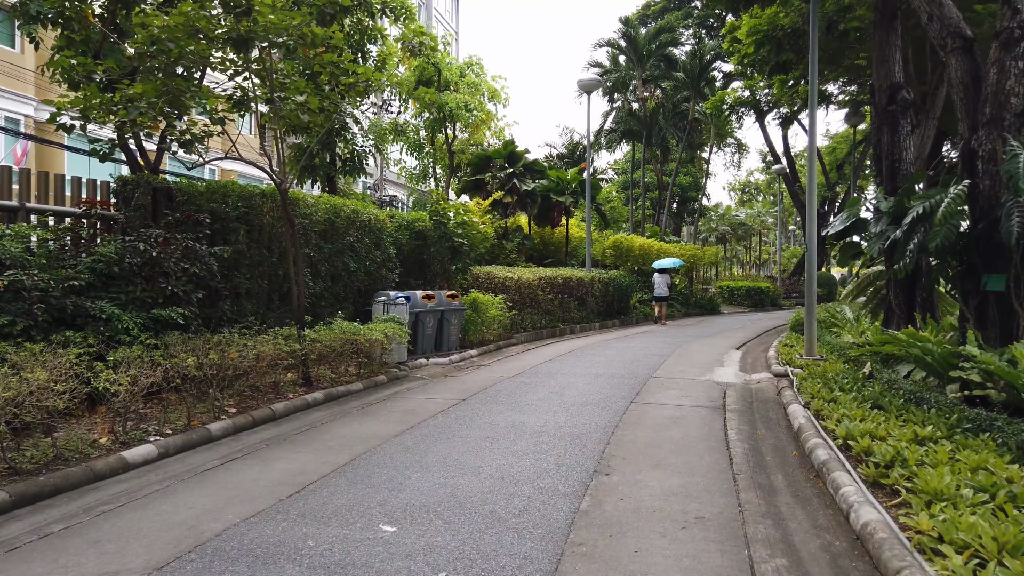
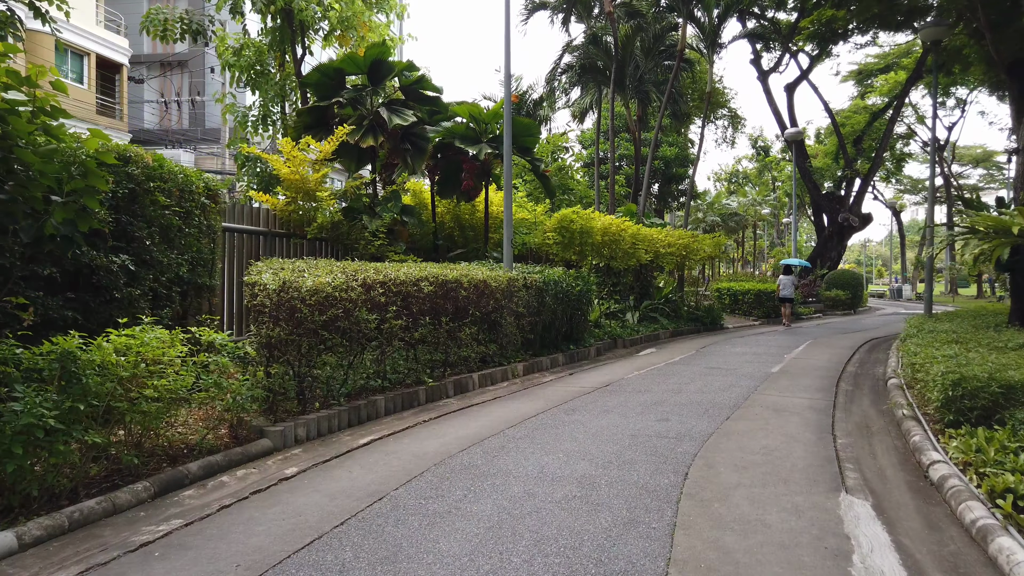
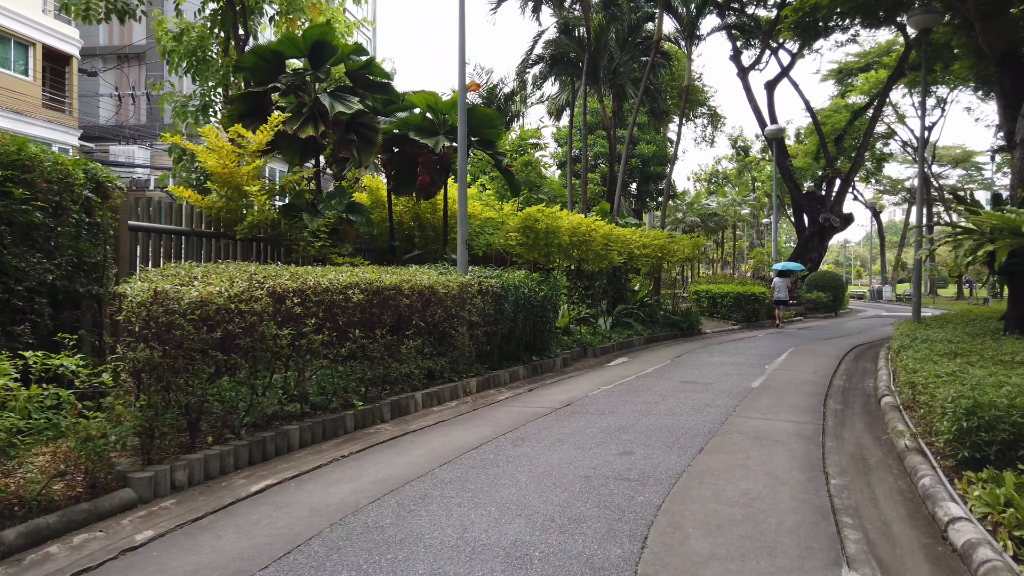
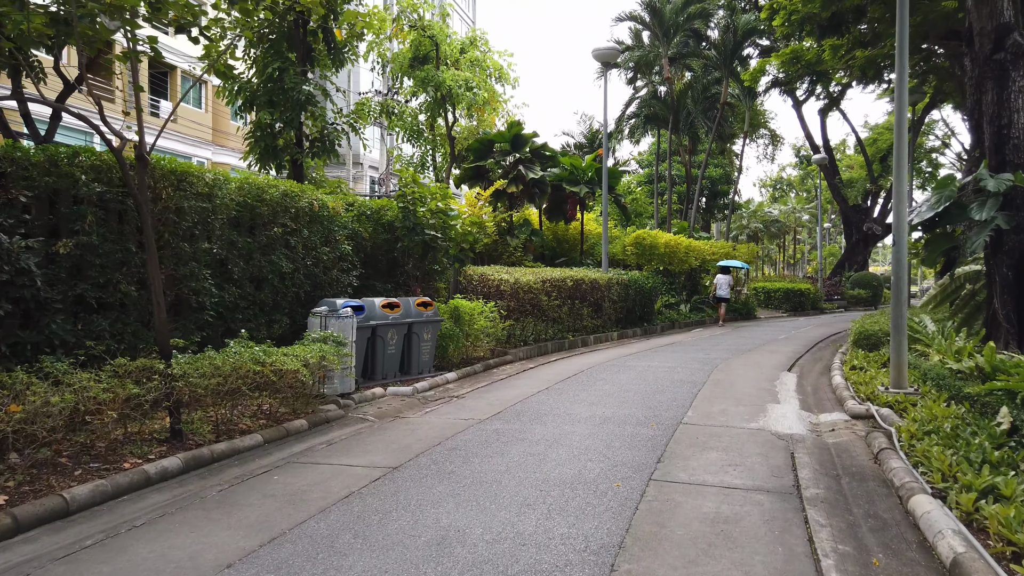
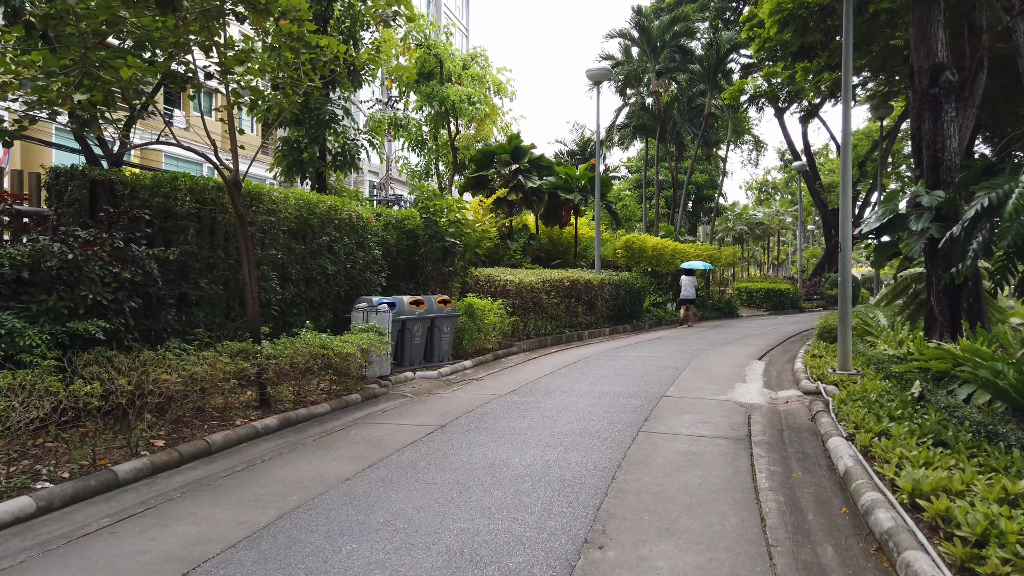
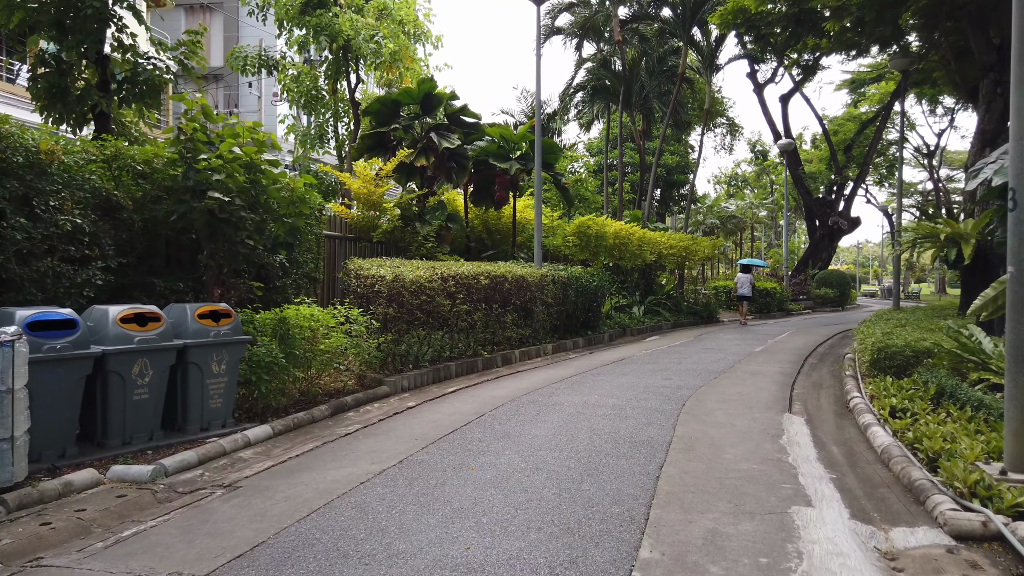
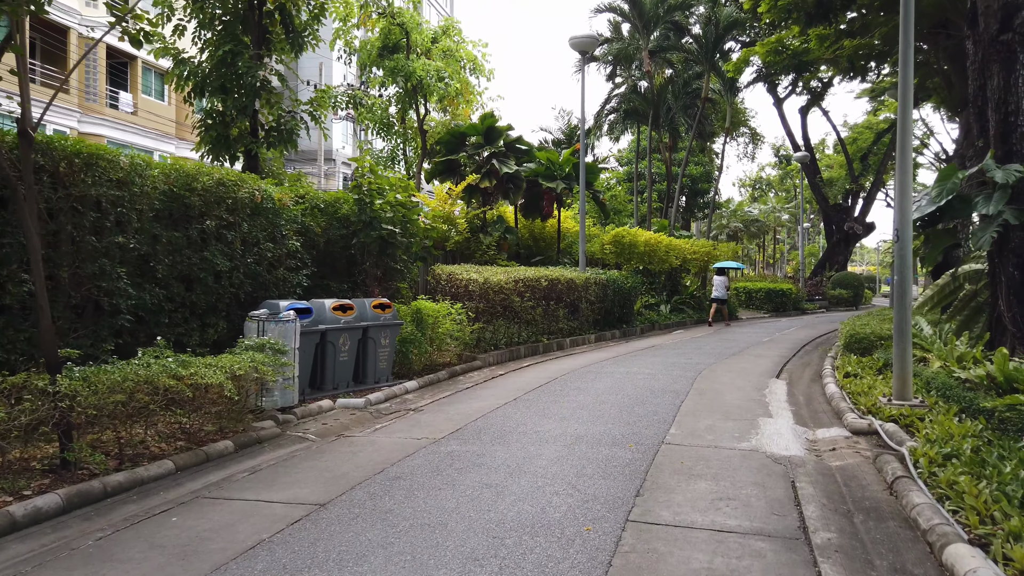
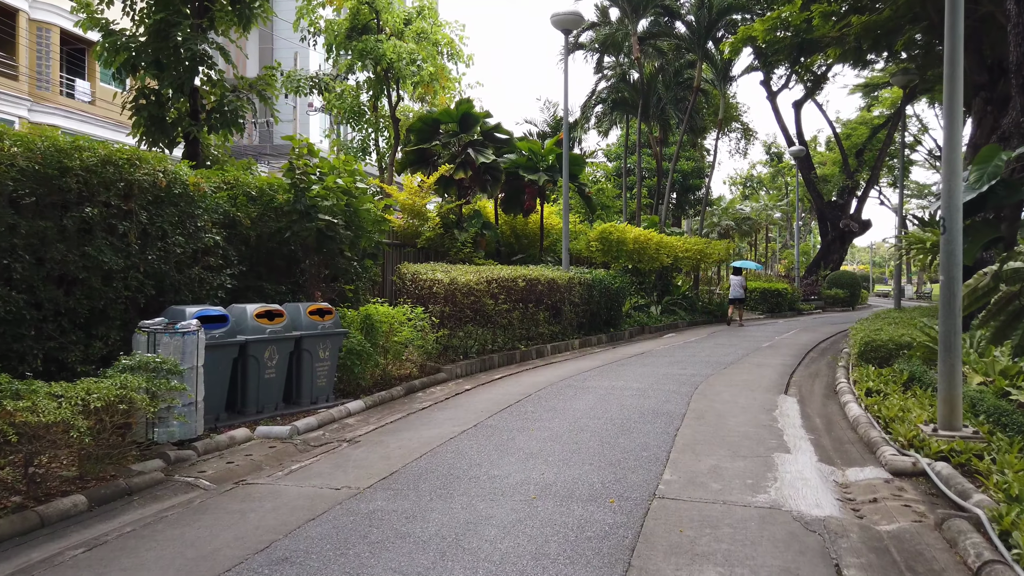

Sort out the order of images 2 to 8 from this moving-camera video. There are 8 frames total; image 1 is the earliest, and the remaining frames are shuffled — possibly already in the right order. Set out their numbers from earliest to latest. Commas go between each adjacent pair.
5, 4, 7, 8, 6, 2, 3
